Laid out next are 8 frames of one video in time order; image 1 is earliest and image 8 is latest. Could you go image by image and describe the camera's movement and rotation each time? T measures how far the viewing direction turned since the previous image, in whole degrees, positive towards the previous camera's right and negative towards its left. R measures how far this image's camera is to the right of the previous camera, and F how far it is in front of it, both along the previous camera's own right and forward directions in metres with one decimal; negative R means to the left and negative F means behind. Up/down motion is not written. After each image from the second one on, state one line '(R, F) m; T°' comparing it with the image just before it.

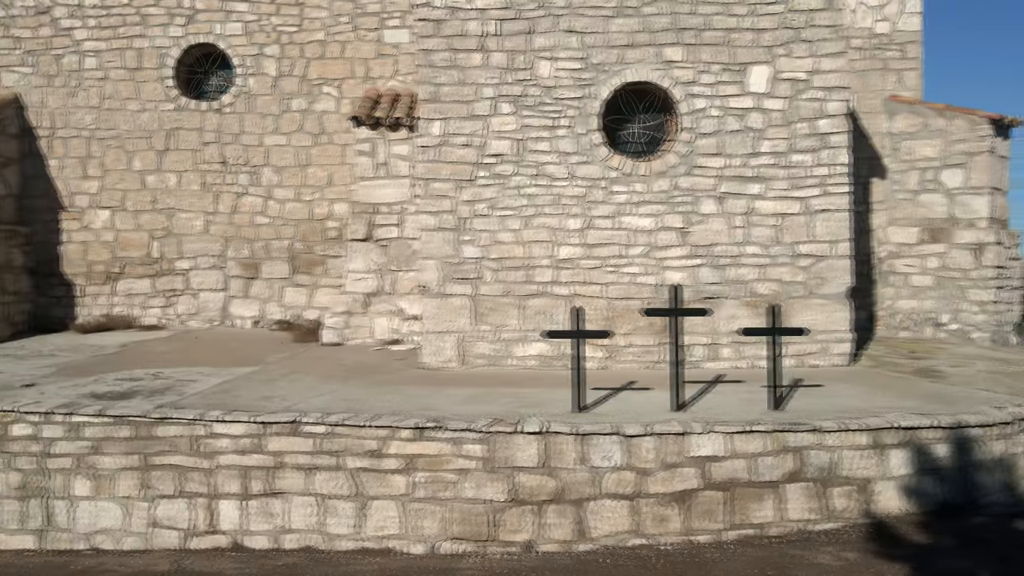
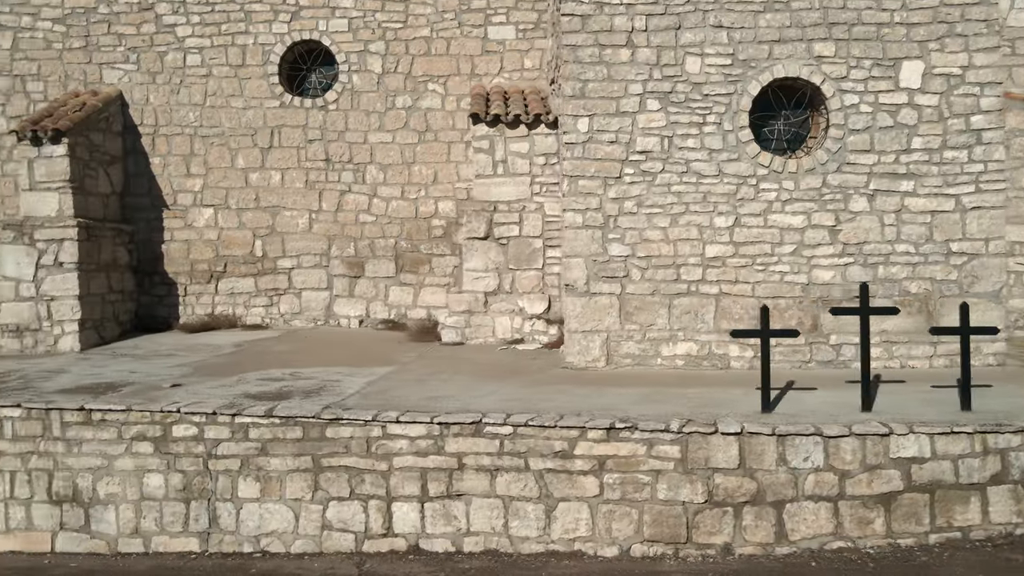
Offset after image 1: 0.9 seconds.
(-0.9, +0.1) m; 0°
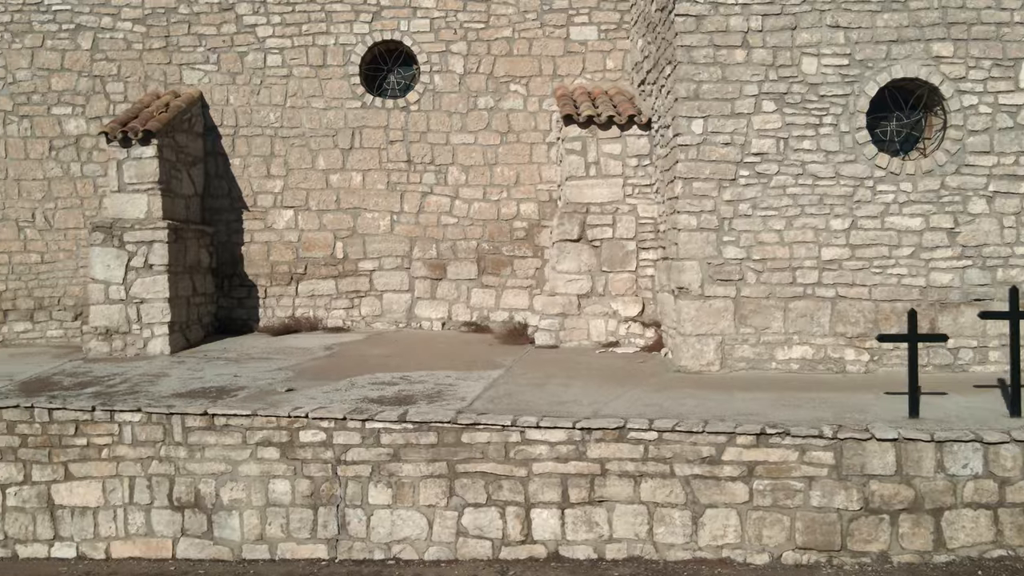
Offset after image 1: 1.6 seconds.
(-0.7, +0.1) m; 0°
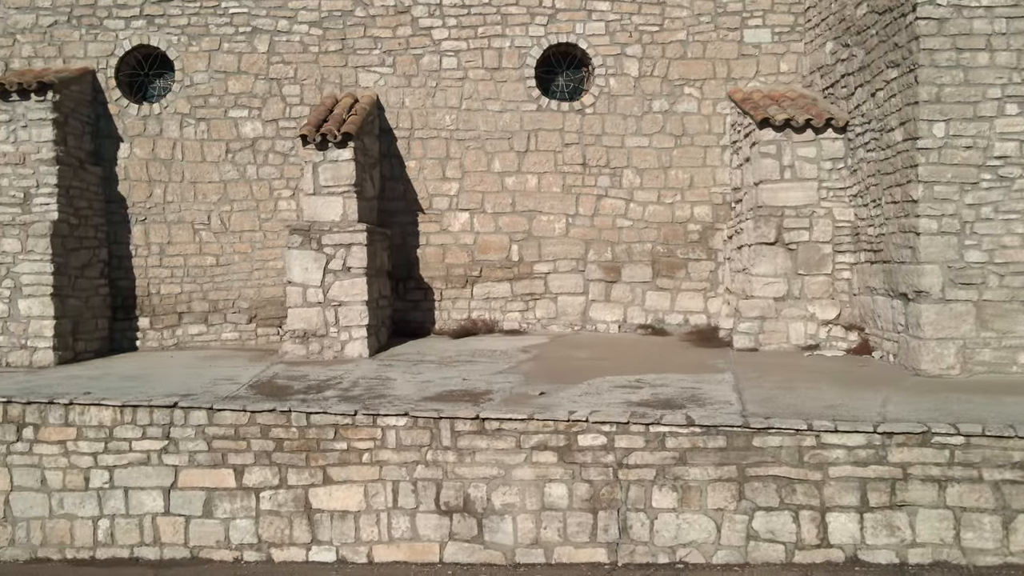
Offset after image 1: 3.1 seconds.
(-1.5, 0.0) m; 0°
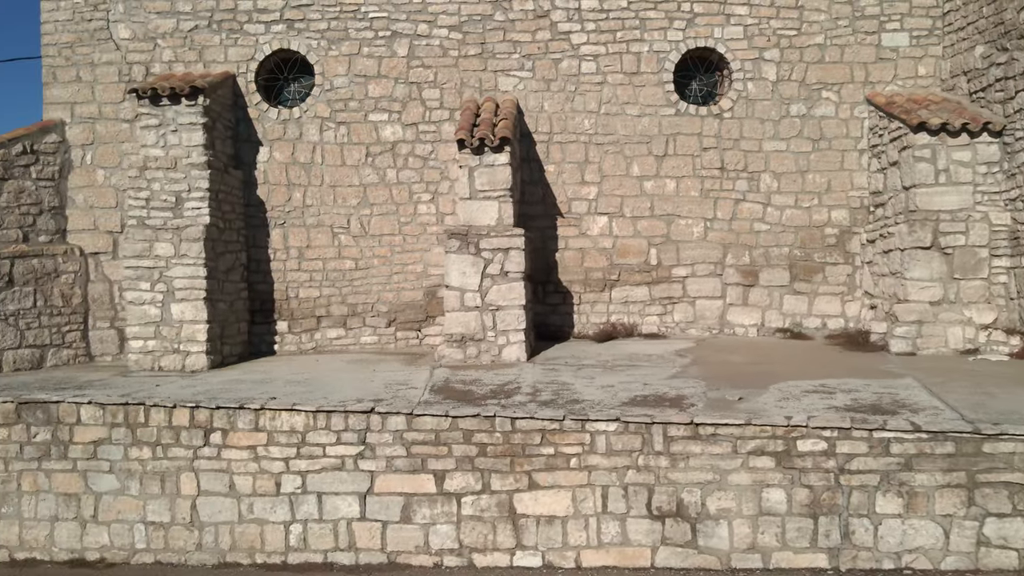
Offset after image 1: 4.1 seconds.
(-1.2, 0.0) m; 0°
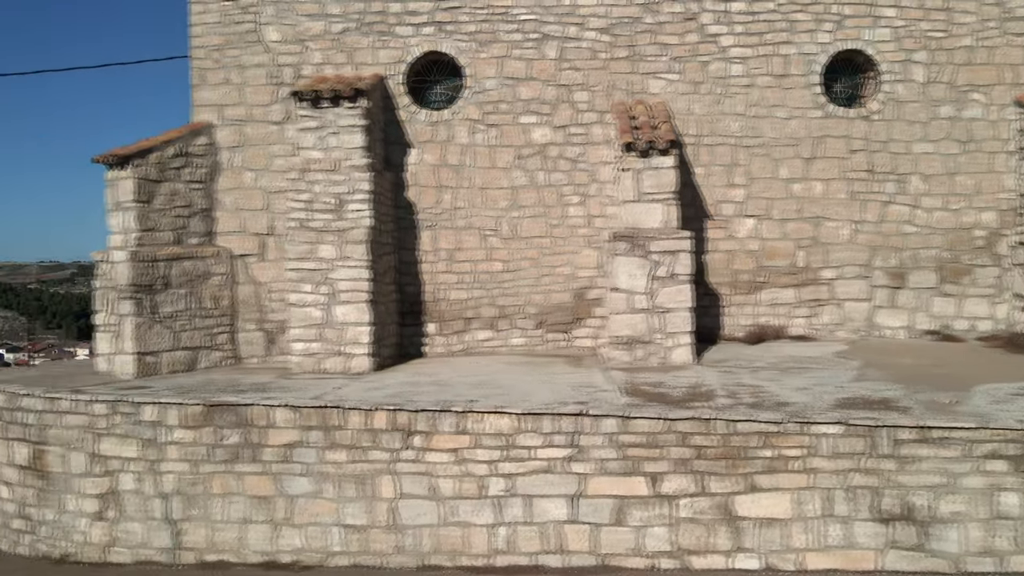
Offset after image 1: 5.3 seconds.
(-1.3, 0.0) m; 0°
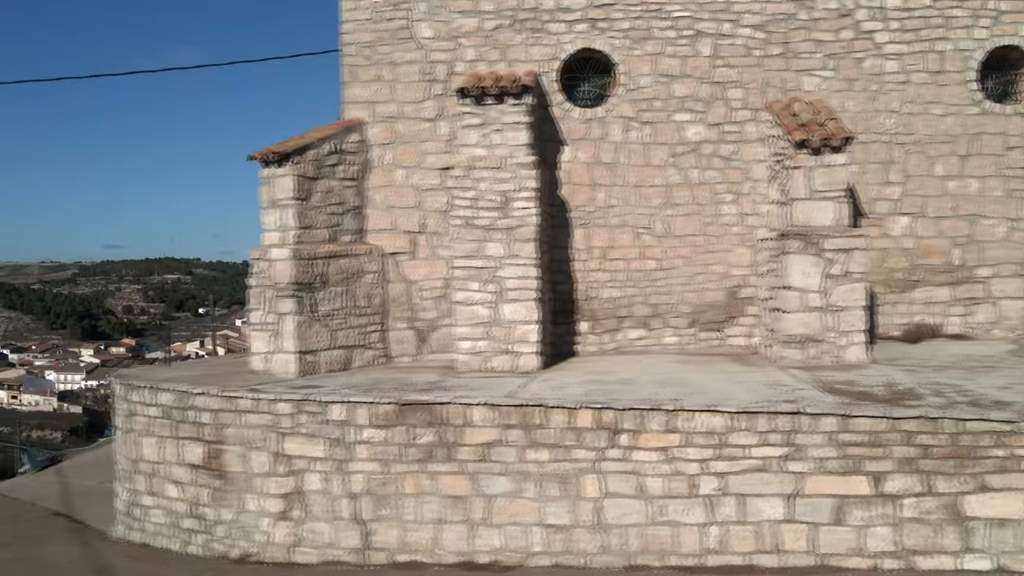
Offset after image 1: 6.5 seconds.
(-1.3, 0.0) m; 0°
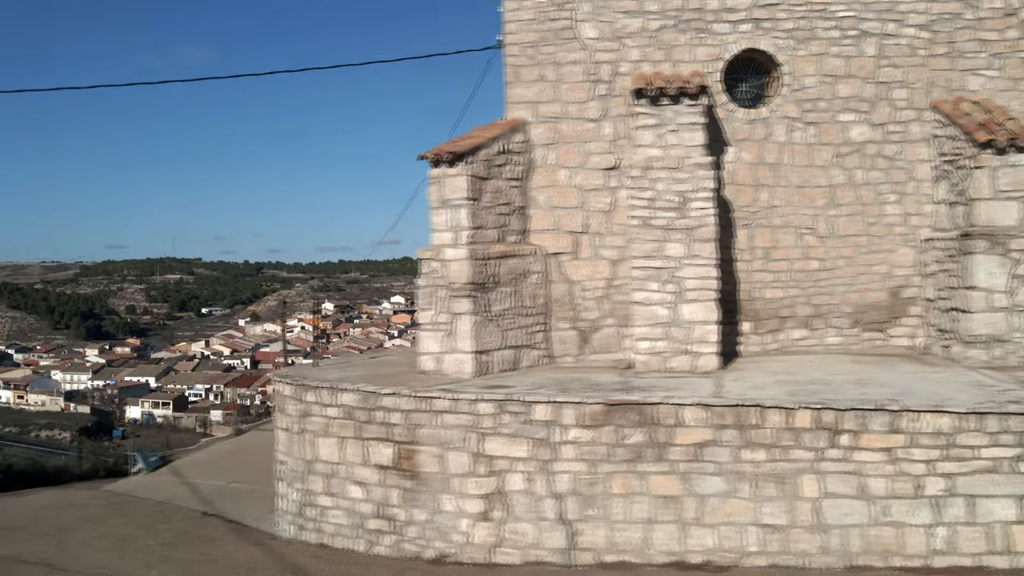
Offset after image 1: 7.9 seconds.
(-1.4, 0.0) m; 0°
